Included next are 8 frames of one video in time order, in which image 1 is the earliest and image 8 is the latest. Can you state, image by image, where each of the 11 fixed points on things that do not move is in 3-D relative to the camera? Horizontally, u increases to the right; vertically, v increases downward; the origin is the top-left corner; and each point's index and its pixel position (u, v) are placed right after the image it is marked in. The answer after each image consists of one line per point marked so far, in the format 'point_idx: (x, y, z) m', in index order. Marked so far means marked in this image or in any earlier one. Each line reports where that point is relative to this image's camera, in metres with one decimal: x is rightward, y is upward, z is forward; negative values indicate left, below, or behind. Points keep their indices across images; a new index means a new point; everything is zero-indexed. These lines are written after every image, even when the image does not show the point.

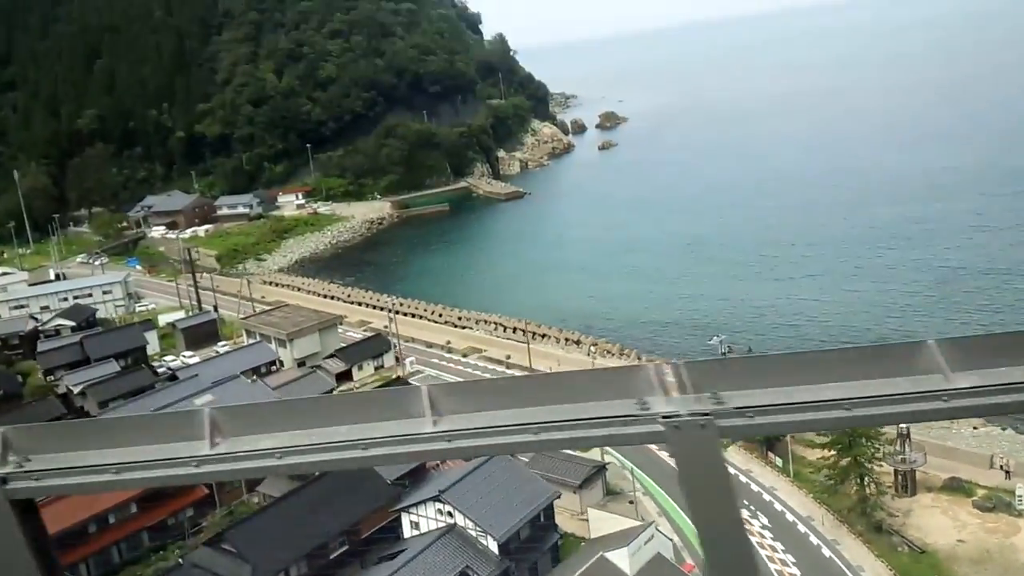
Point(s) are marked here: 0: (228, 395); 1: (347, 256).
0: (-2.3, -0.9, +8.7) m
1: (-2.9, +0.5, +19.0) m
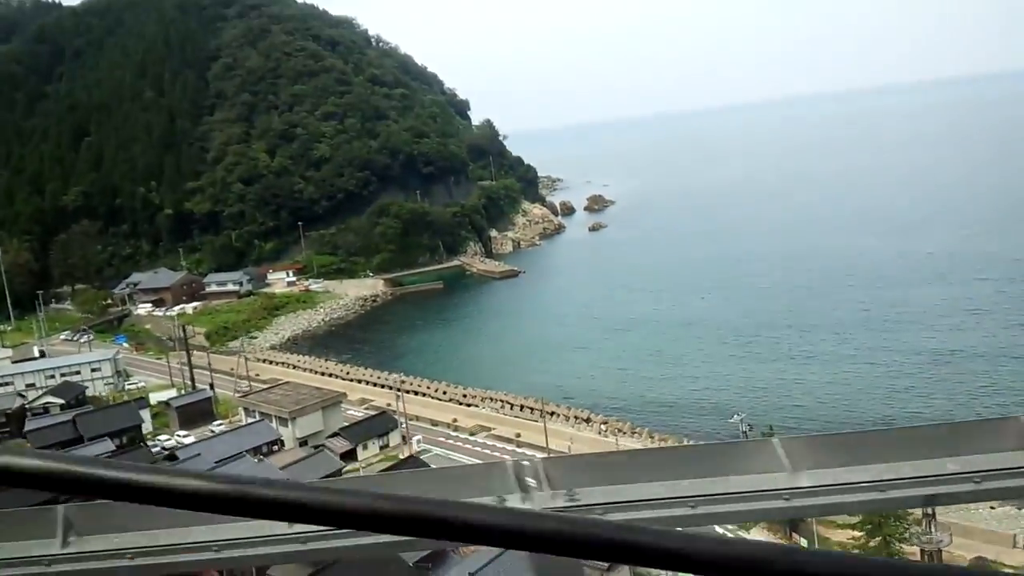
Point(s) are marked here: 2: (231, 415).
0: (-2.1, -1.4, +8.2) m
1: (-2.9, -0.8, +18.6) m
2: (-3.2, -1.4, +12.3) m
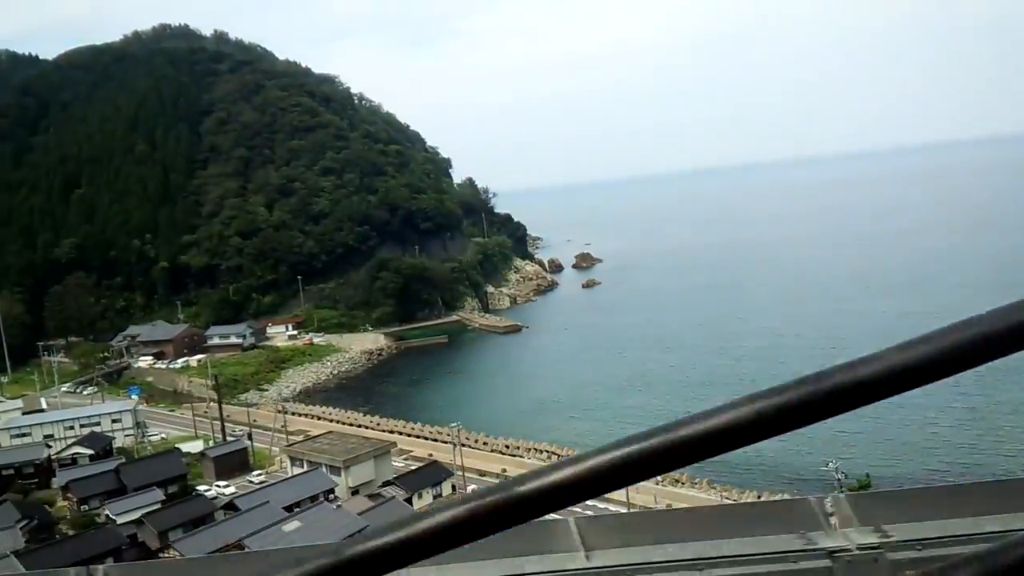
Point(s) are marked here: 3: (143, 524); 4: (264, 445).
0: (-1.4, -1.7, +8.0) m
1: (-2.7, -1.7, +18.4) m
2: (-2.7, -1.9, +11.9) m
3: (-3.0, -1.9, +8.9) m
4: (-2.9, -1.9, +12.7) m
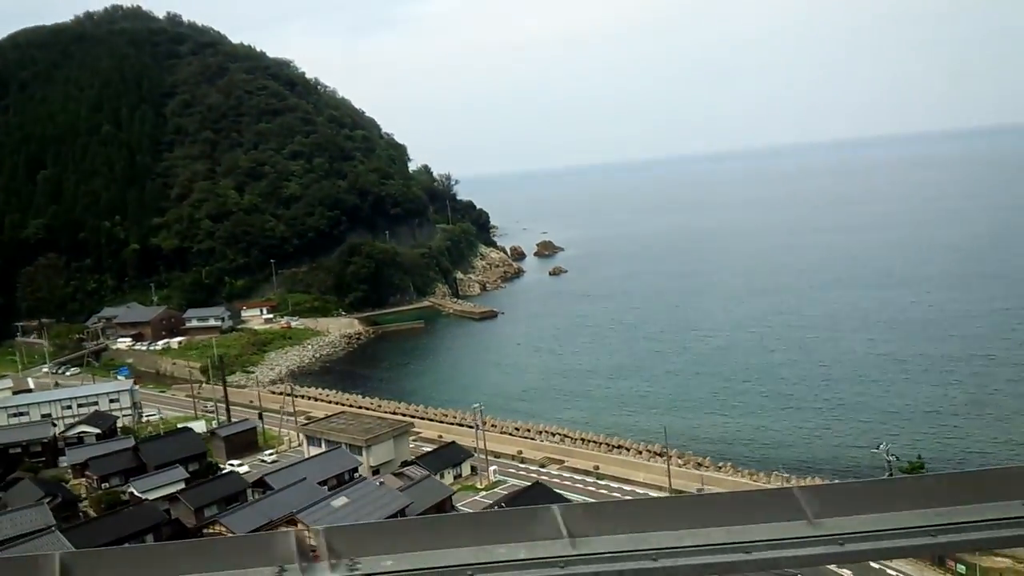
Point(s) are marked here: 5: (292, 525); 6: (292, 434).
0: (-1.1, -1.6, +8.0) m
1: (-3.0, -1.4, +18.3) m
2: (-2.6, -1.7, +11.9) m
3: (-2.7, -1.7, +8.9) m
4: (-2.8, -1.6, +12.7) m
5: (-1.5, -1.7, +7.6) m
6: (-2.5, -1.7, +12.2) m
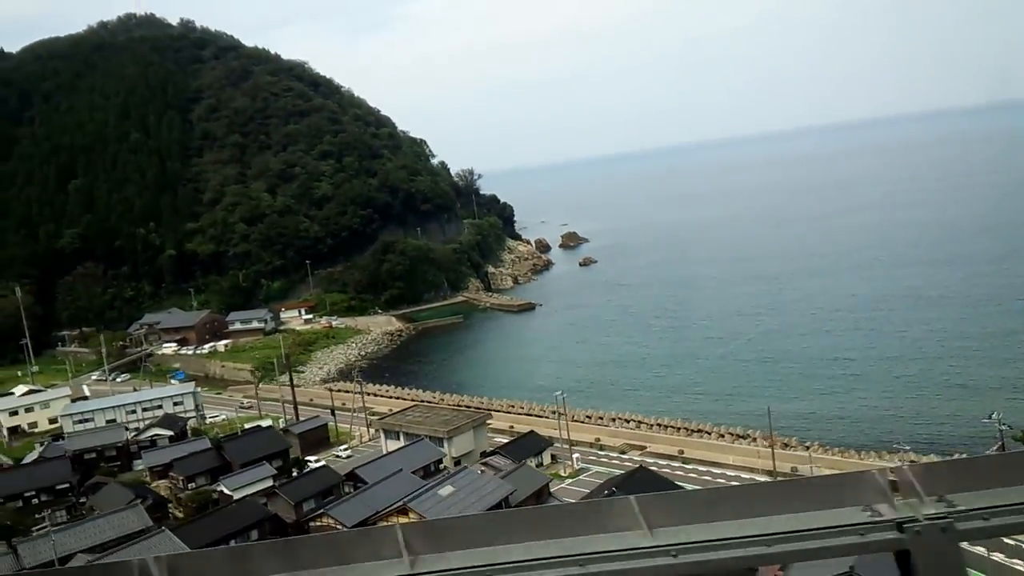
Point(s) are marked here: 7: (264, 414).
0: (-0.3, -1.5, +8.0) m
1: (-2.1, -1.4, +18.3) m
2: (-1.8, -1.7, +11.9) m
3: (-1.9, -1.7, +8.9) m
4: (-2.0, -1.6, +12.7) m
5: (-0.7, -1.6, +7.6) m
6: (-1.7, -1.6, +12.2) m
7: (-3.1, -1.6, +13.5) m
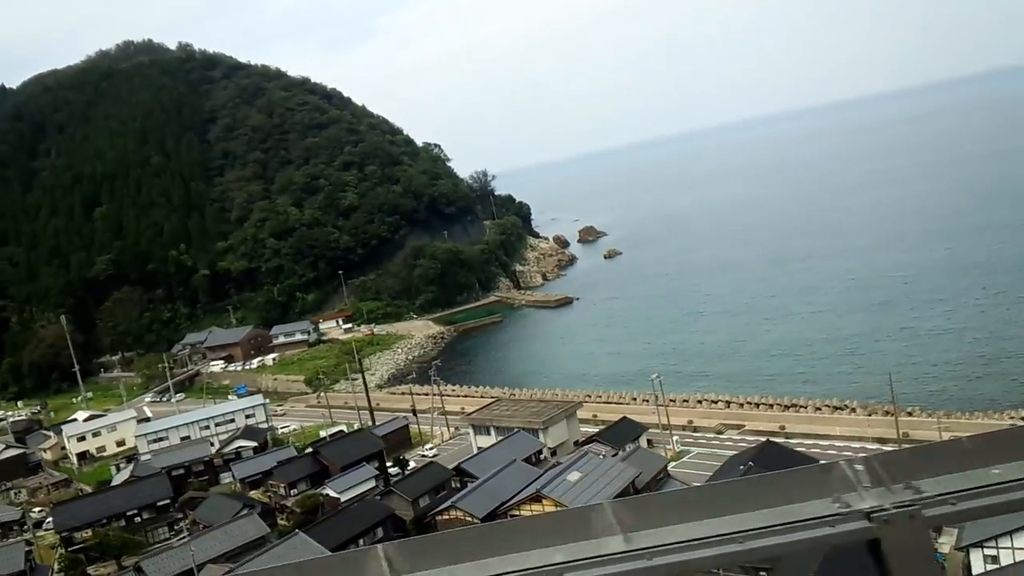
0: (+0.6, -1.3, +8.0) m
1: (-1.3, -1.4, +18.3) m
2: (-0.8, -1.7, +11.9) m
3: (-1.0, -1.7, +8.8) m
4: (-1.1, -1.6, +12.7) m
5: (+0.2, -1.5, +7.6) m
6: (-0.8, -1.6, +12.2) m
7: (-2.2, -1.7, +13.4) m
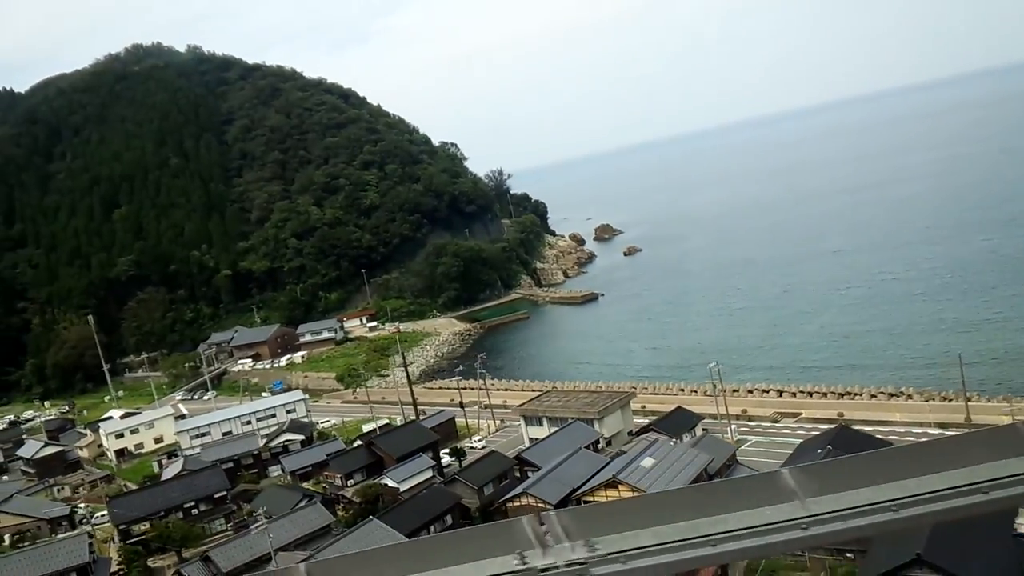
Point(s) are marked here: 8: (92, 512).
0: (+1.1, -1.2, +8.0) m
1: (-0.7, -1.3, +18.2) m
2: (-0.3, -1.6, +11.8) m
3: (-0.5, -1.6, +8.8) m
4: (-0.5, -1.5, +12.6) m
5: (+0.7, -1.4, +7.5) m
6: (-0.3, -1.5, +12.1) m
7: (-1.6, -1.6, +13.4) m
8: (-4.6, -2.4, +11.7) m
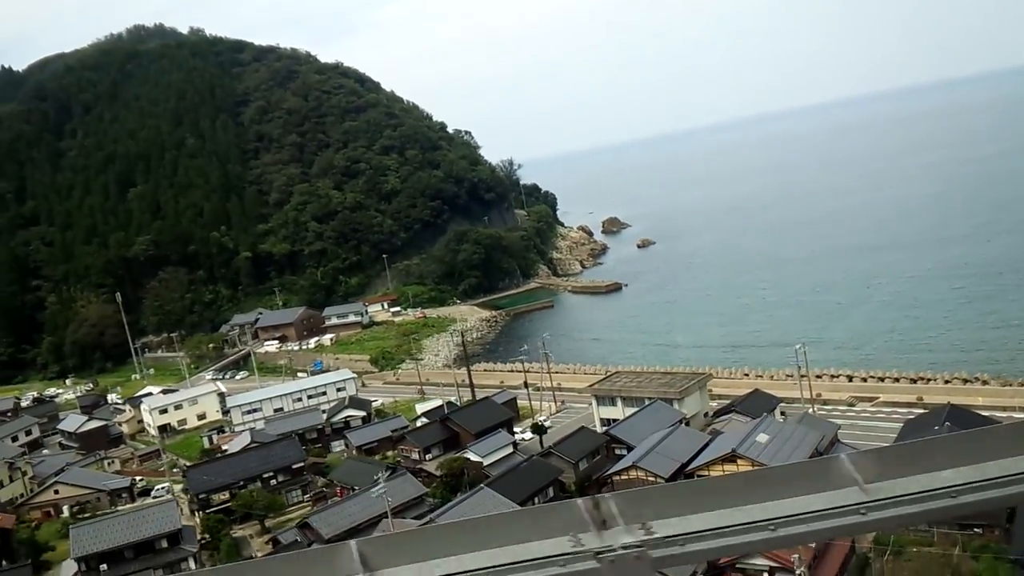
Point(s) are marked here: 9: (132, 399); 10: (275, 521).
0: (+1.9, -1.0, +7.9) m
1: (-0.1, -1.1, +18.1) m
2: (+0.4, -1.3, +11.8) m
3: (+0.3, -1.4, +8.7) m
4: (+0.2, -1.3, +12.5) m
5: (+1.5, -1.2, +7.4) m
6: (+0.5, -1.3, +12.1) m
7: (-1.0, -1.3, +13.3) m
8: (-3.9, -2.1, +11.6) m
9: (-5.5, -1.6, +15.6) m
10: (-2.0, -2.0, +9.1) m
